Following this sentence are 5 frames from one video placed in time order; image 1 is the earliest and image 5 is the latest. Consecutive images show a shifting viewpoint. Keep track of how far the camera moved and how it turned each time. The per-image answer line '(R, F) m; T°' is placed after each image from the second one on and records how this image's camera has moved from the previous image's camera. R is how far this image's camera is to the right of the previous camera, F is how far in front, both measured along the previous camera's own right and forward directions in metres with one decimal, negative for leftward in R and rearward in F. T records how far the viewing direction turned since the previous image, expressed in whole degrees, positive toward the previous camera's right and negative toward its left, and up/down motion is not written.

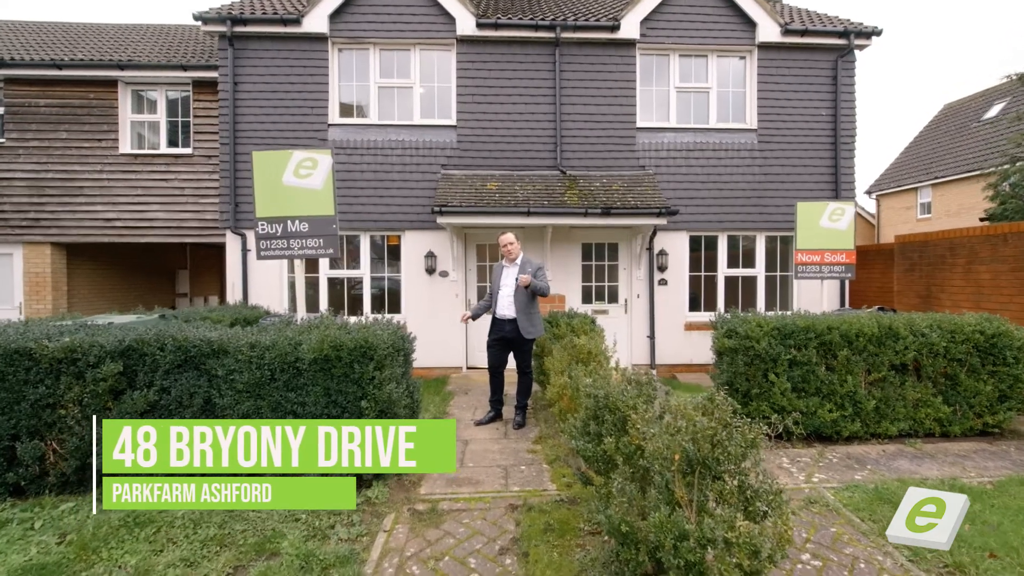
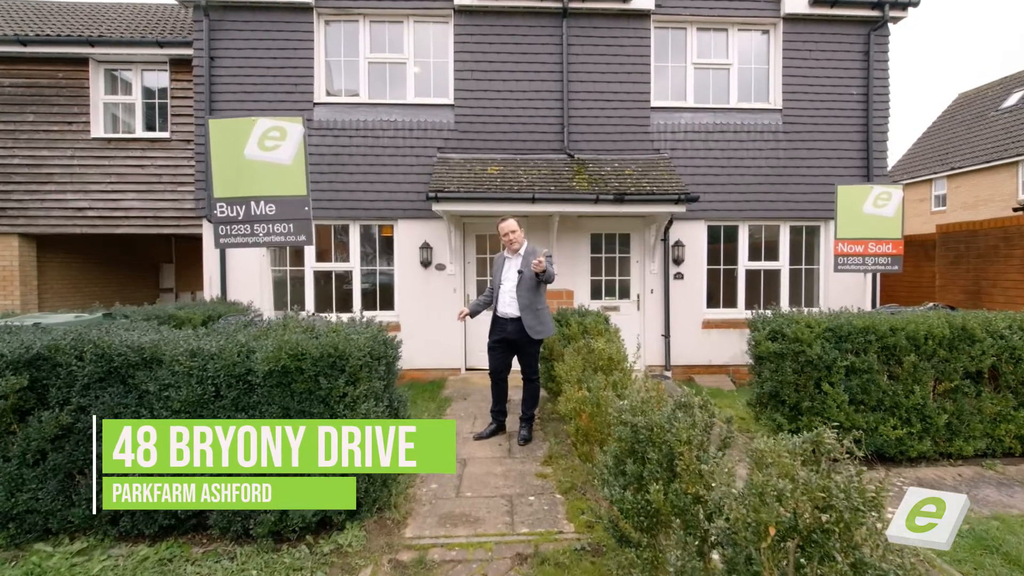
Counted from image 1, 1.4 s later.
(0.0, +0.7) m; 0°
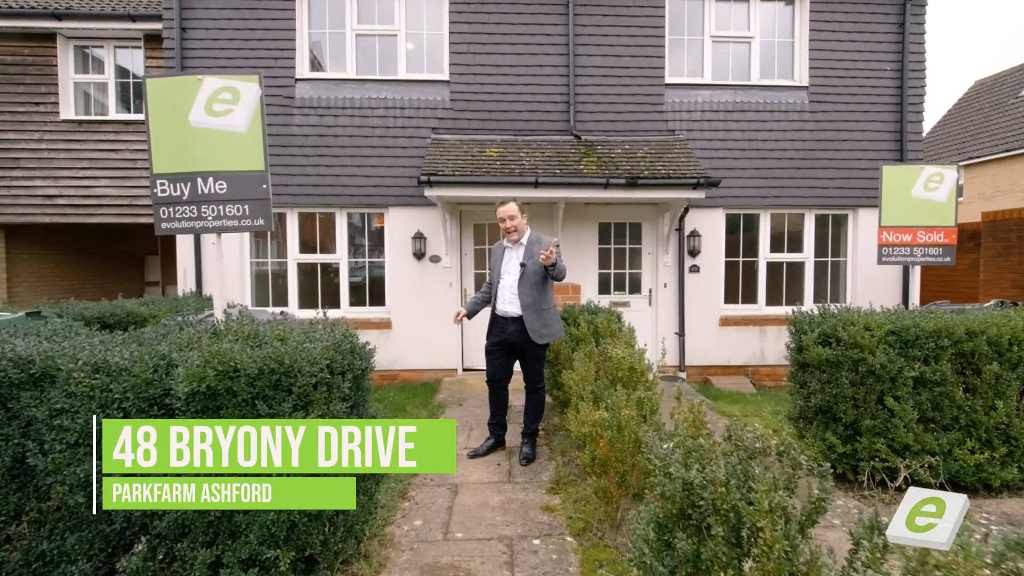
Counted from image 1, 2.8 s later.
(0.0, +0.7) m; 0°
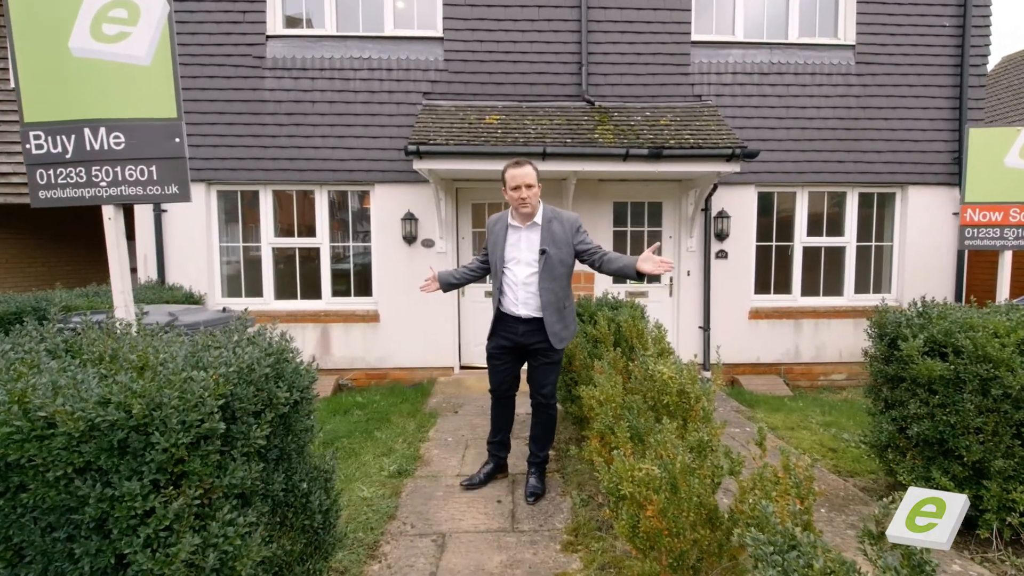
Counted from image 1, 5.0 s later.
(0.0, +0.9) m; 0°
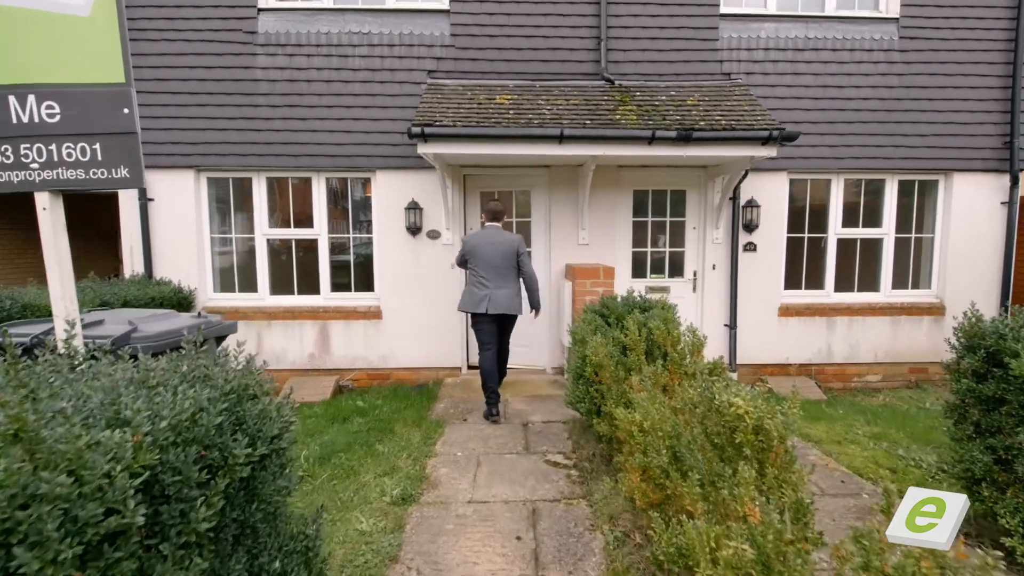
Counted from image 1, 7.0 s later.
(-0.1, +0.5) m; 0°
